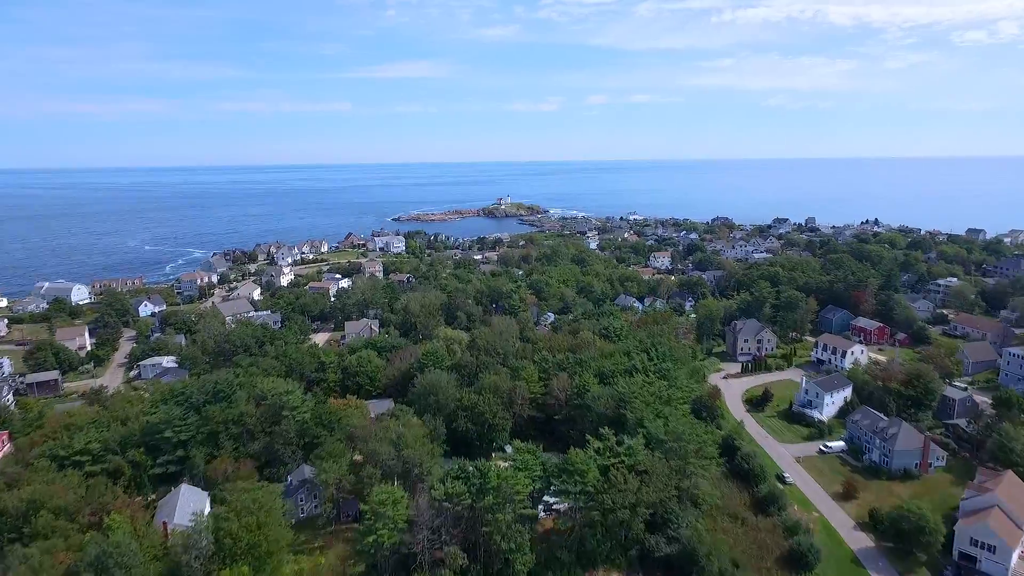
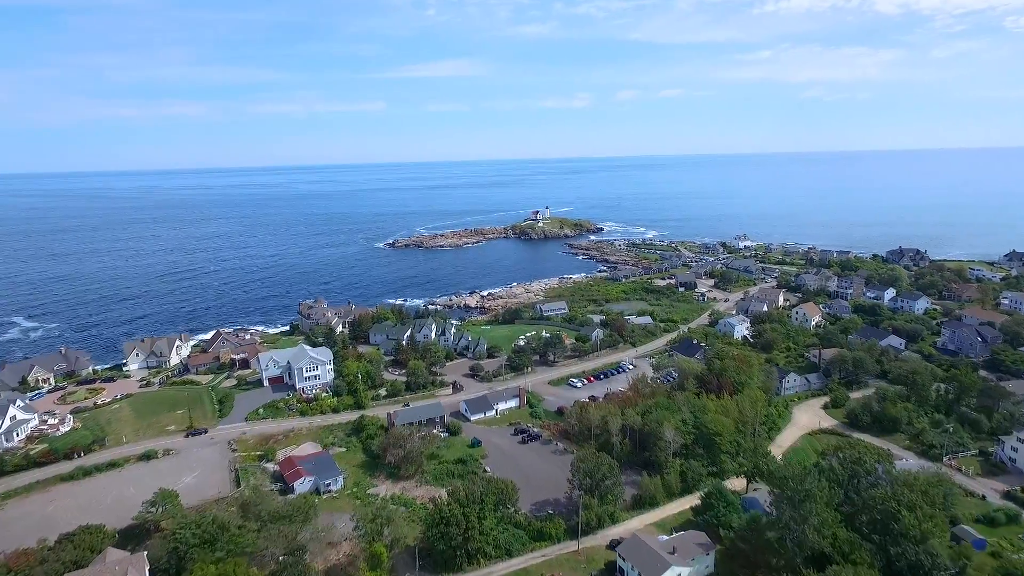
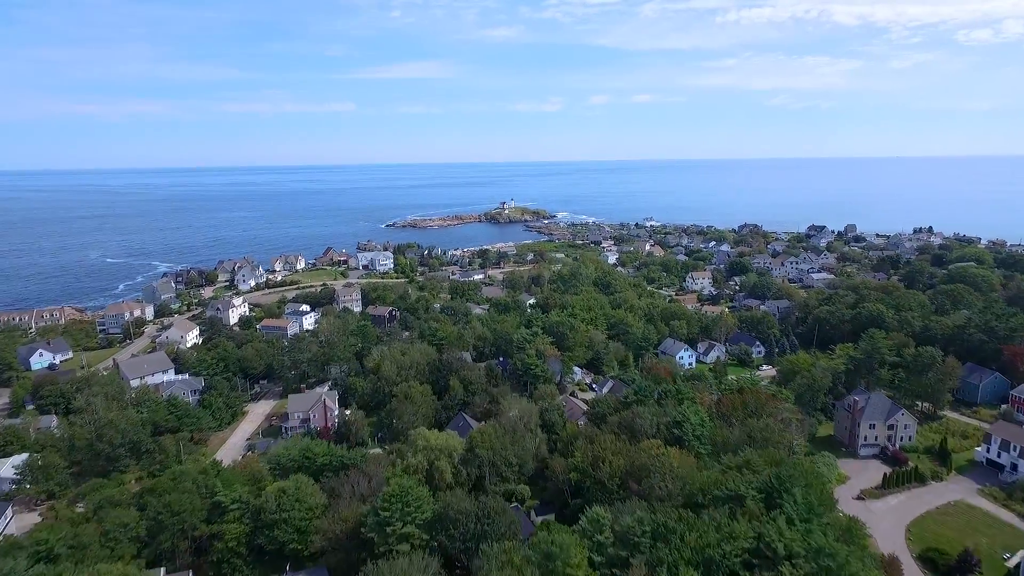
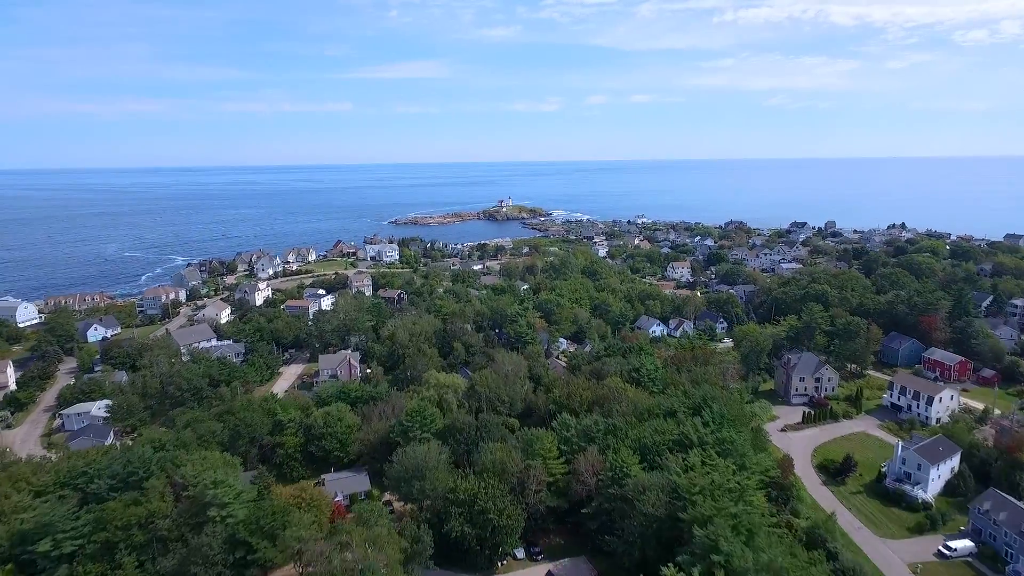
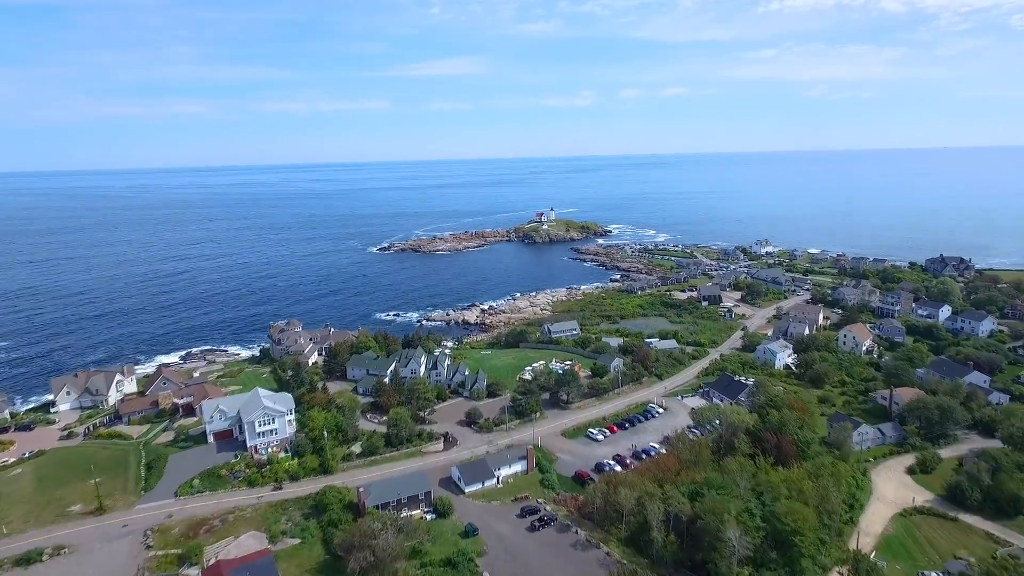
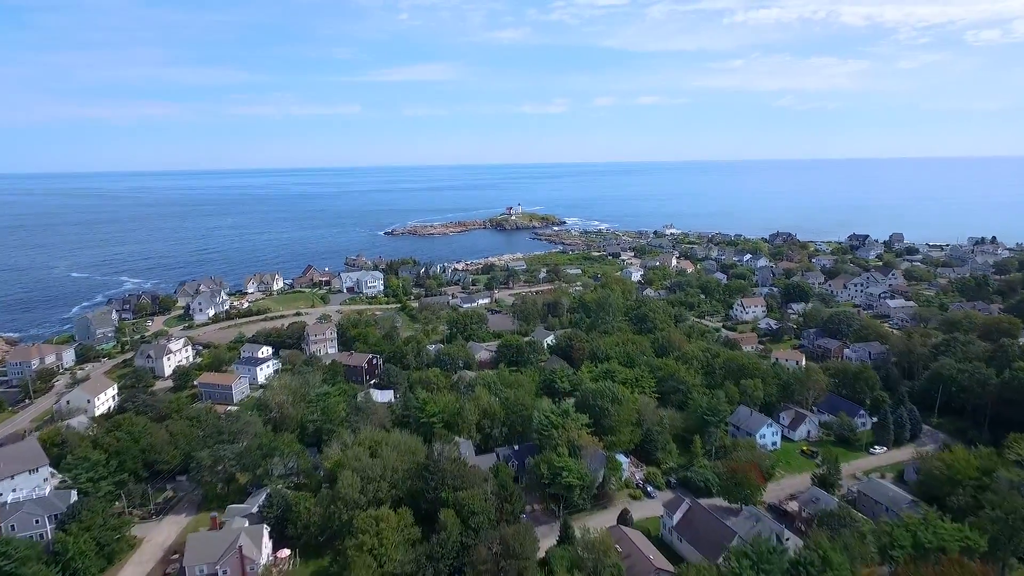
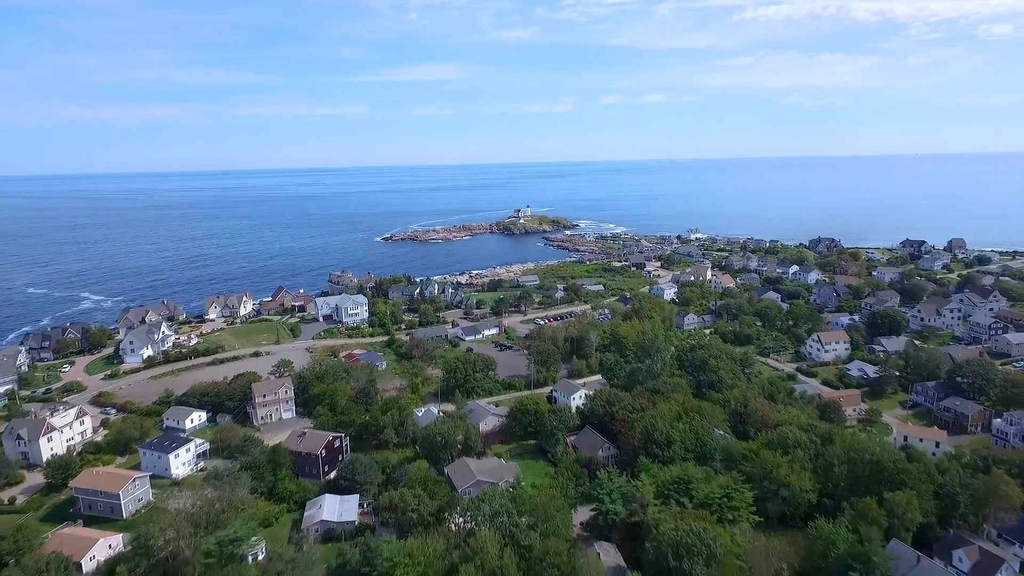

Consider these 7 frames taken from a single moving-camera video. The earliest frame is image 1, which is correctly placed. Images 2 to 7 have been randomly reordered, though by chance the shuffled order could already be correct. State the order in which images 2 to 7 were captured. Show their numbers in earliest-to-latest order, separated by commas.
4, 3, 6, 7, 2, 5
